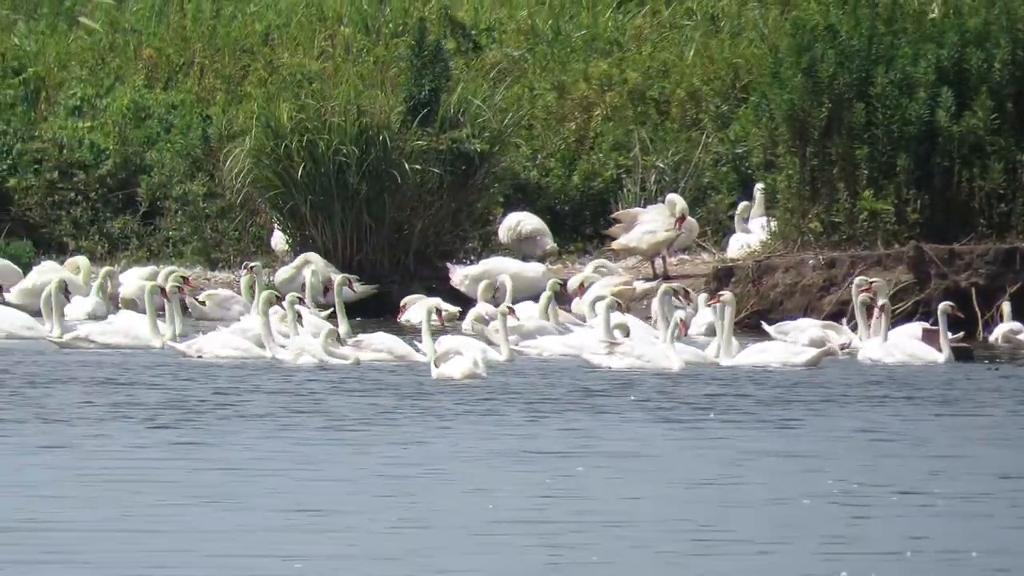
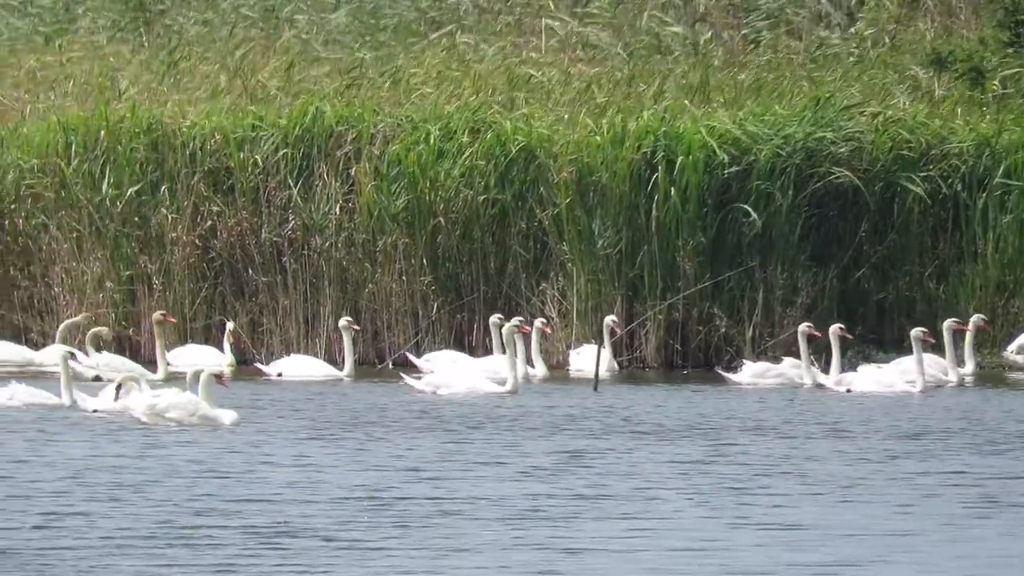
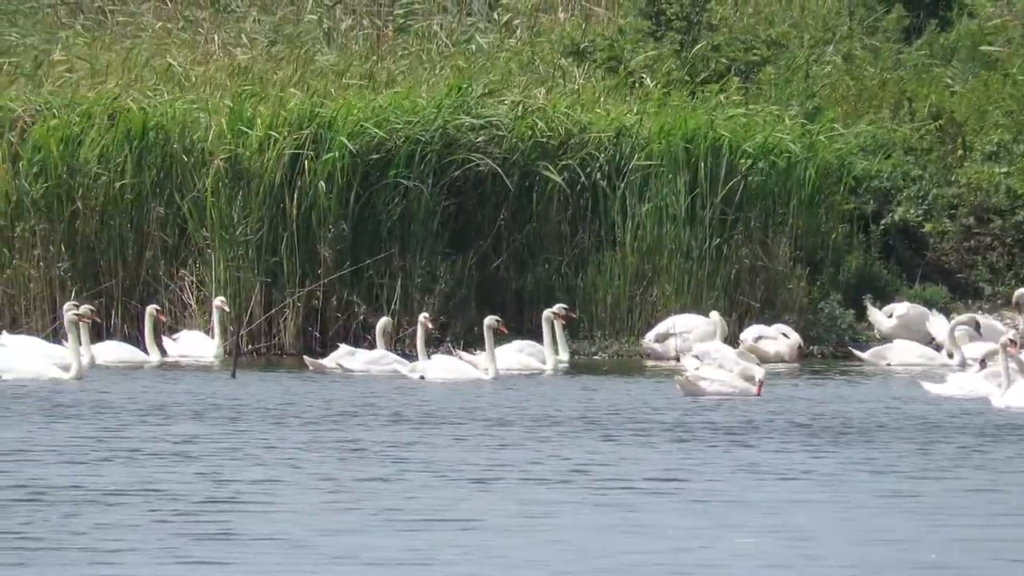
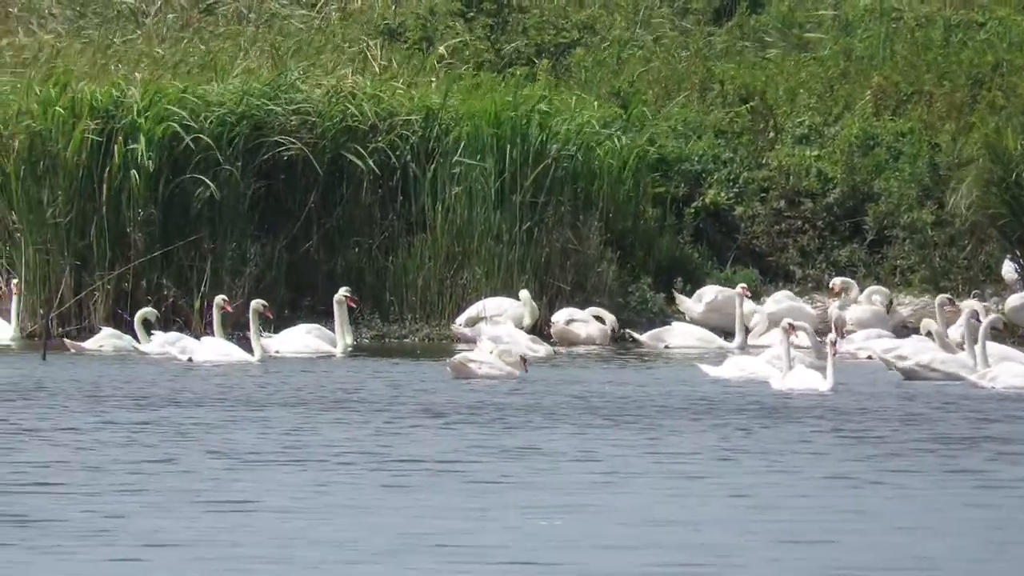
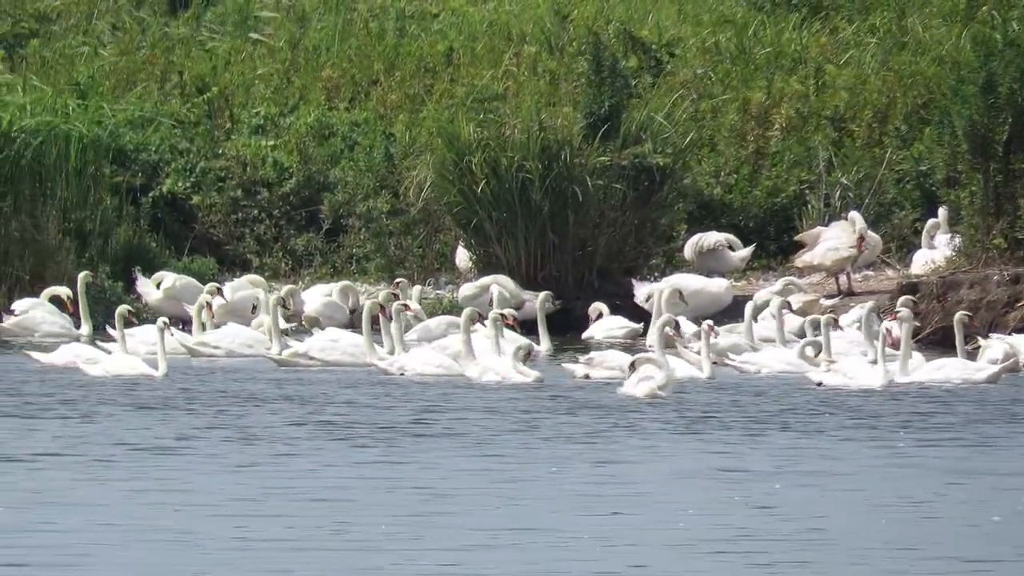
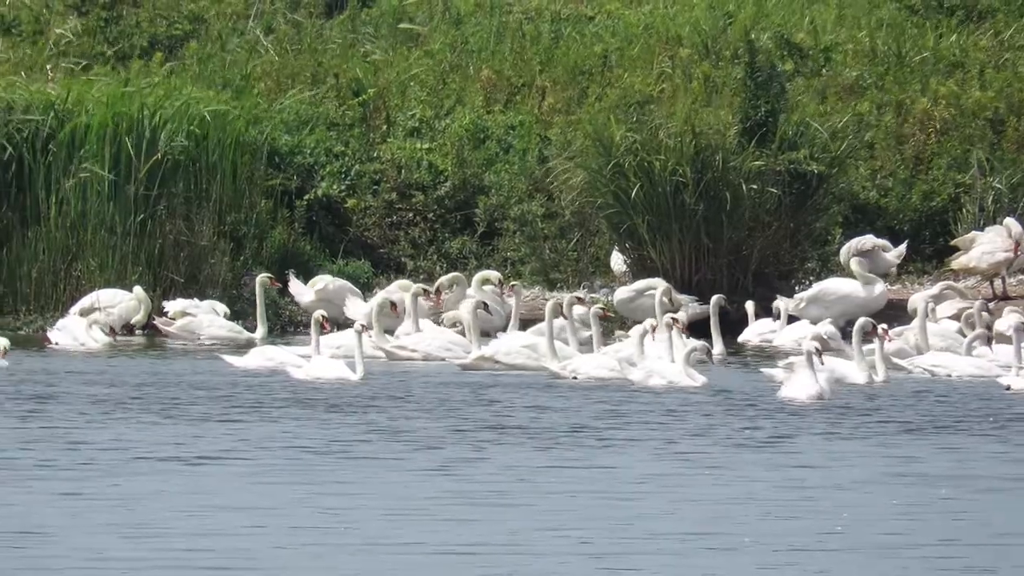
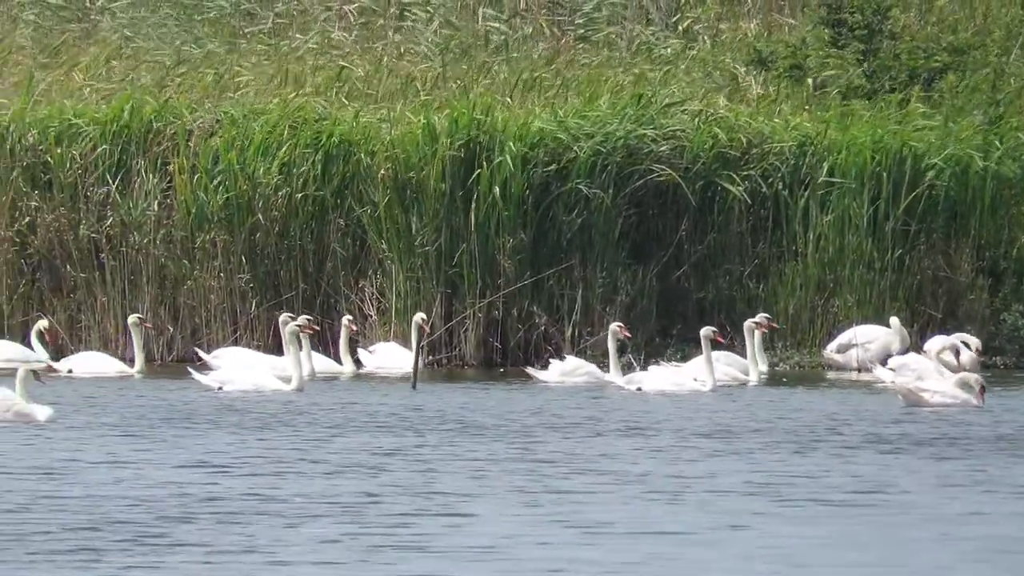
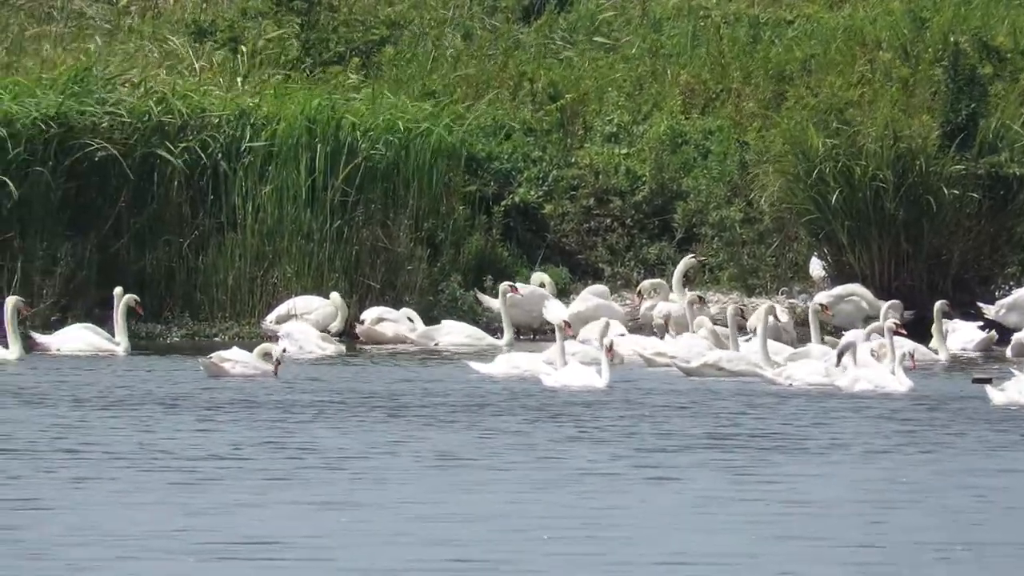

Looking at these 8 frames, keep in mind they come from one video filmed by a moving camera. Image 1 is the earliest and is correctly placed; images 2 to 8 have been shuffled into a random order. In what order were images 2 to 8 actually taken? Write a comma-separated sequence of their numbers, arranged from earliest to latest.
5, 6, 8, 4, 3, 7, 2
